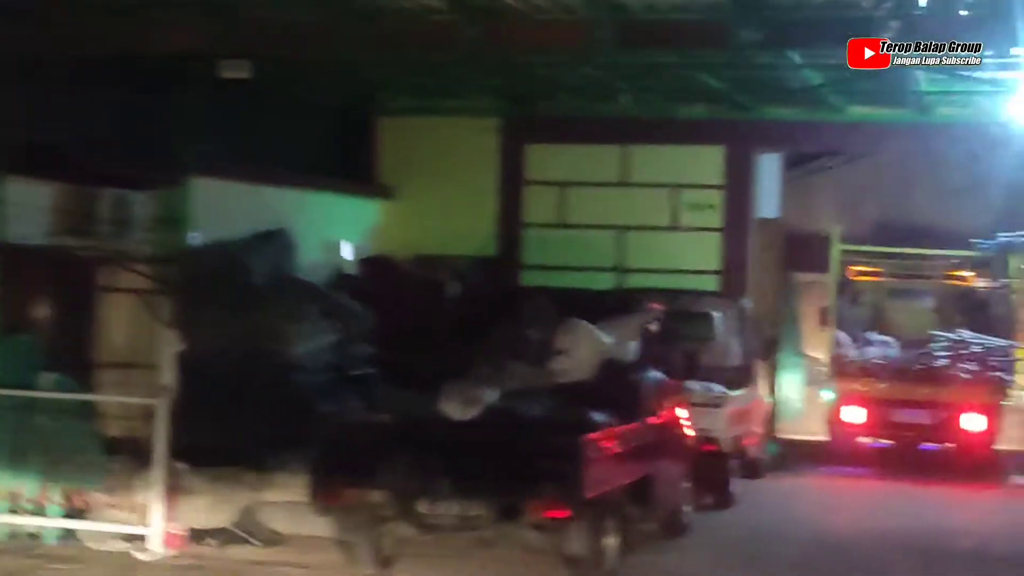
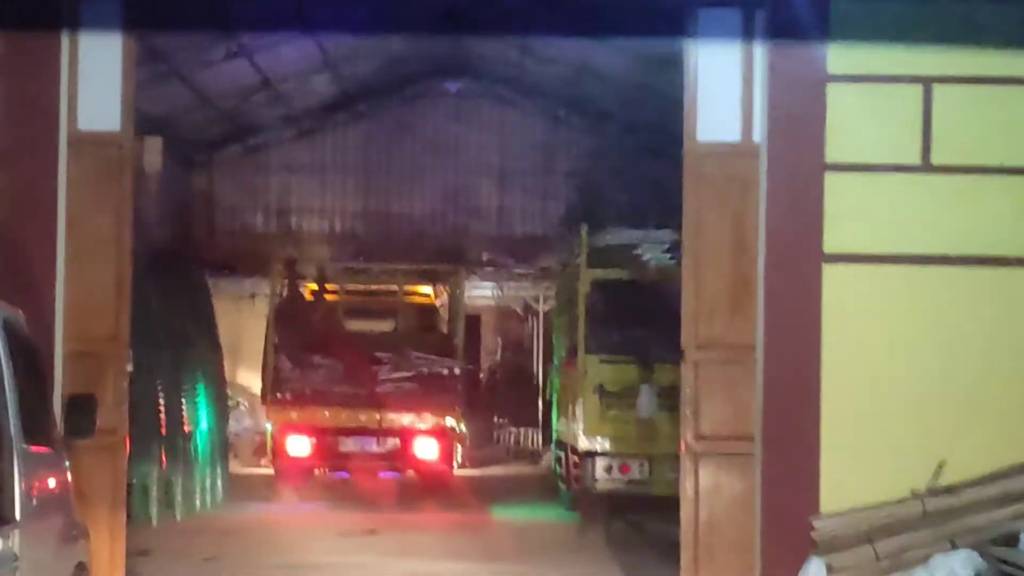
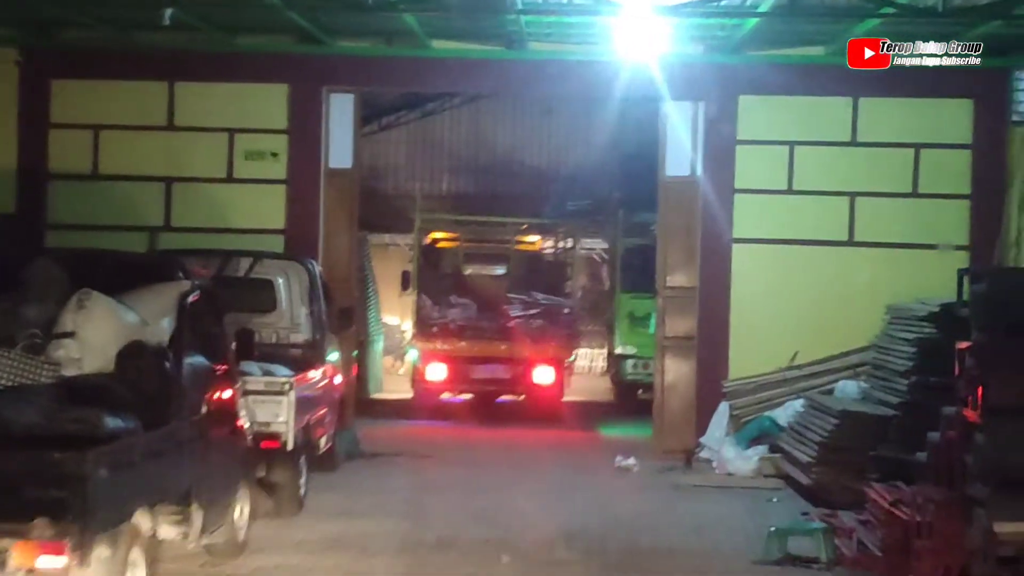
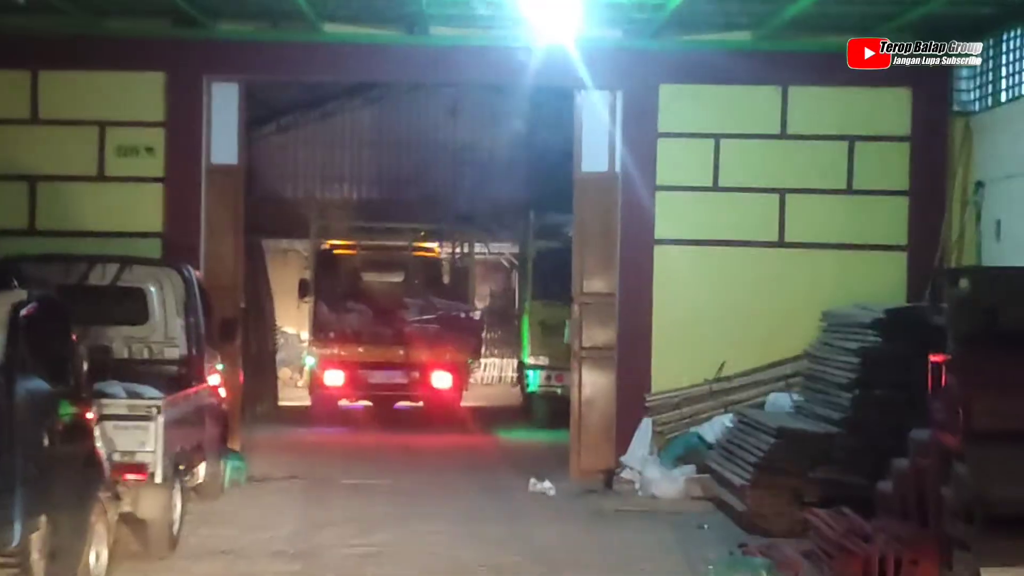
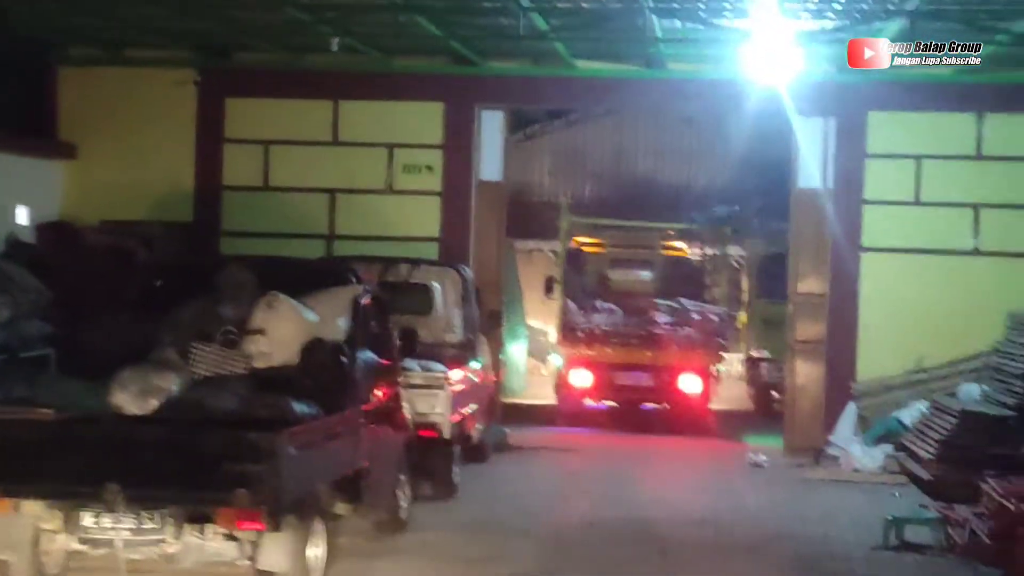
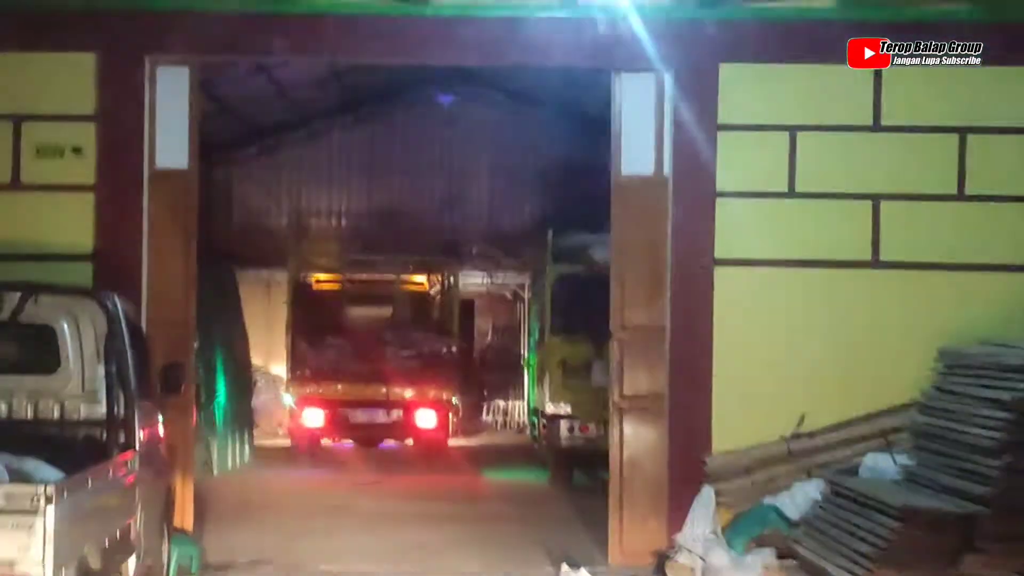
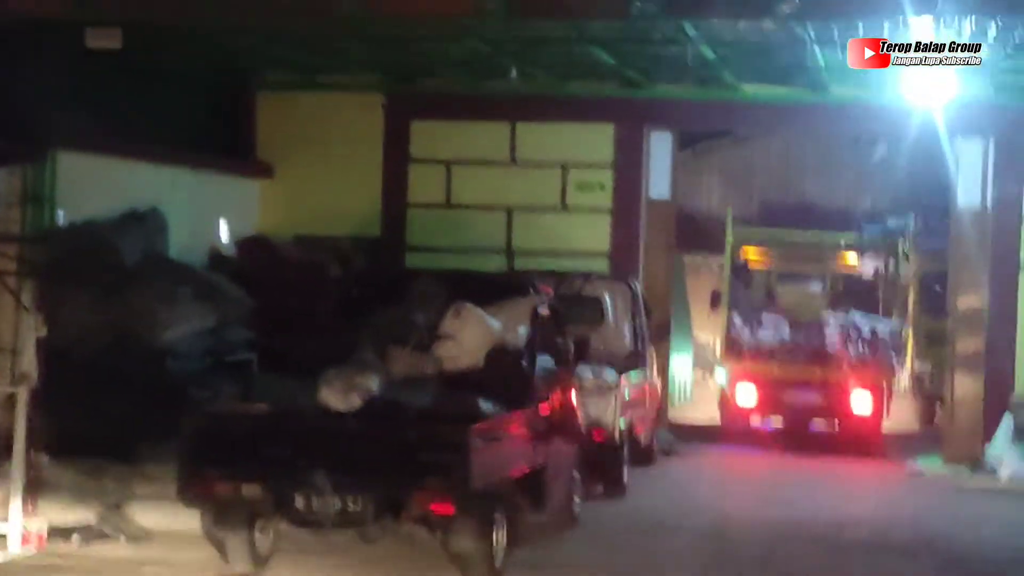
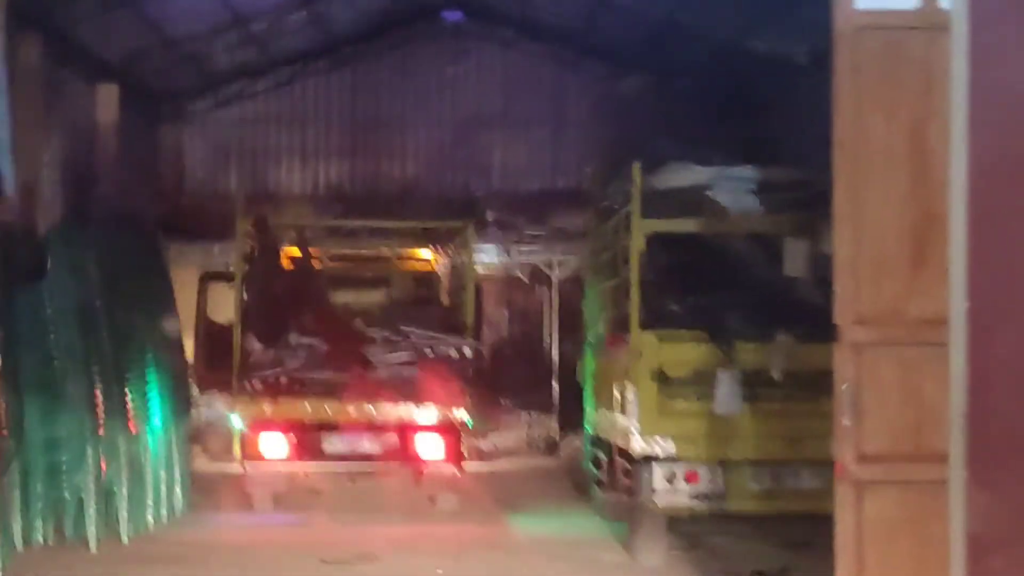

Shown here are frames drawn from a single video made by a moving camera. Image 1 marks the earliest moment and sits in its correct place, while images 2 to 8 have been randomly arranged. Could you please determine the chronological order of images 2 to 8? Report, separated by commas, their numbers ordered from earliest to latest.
7, 5, 3, 4, 6, 2, 8
